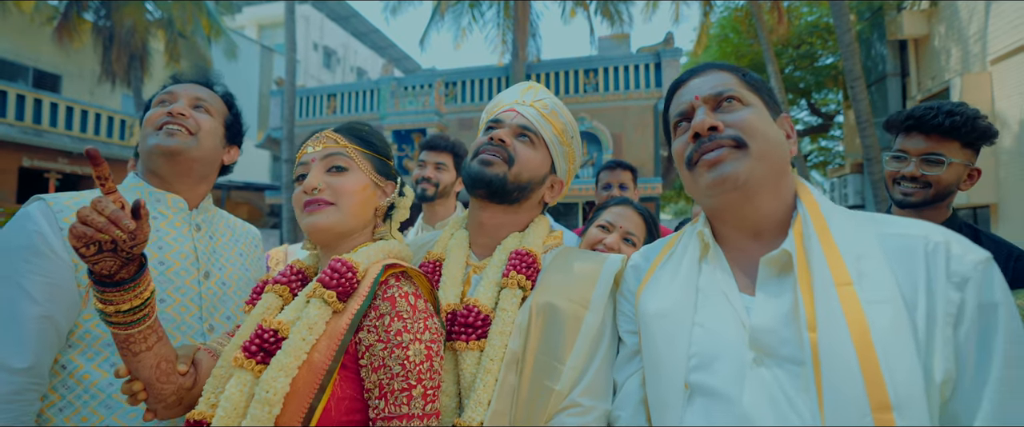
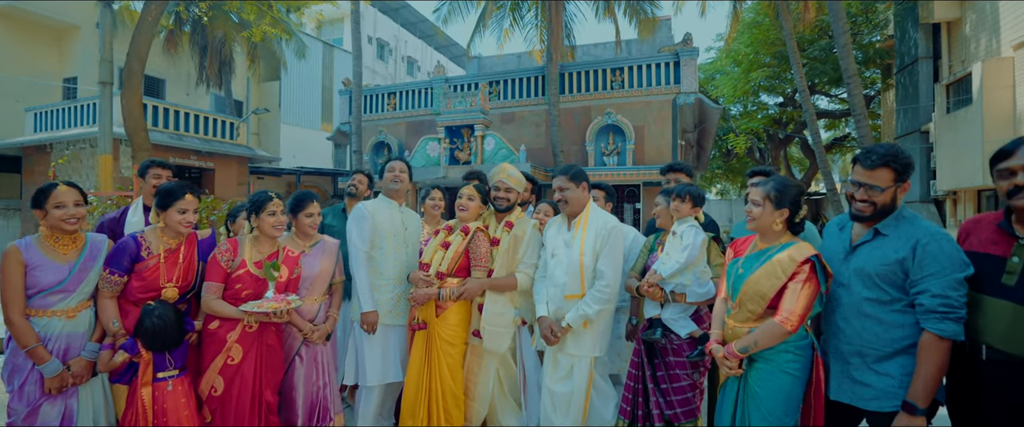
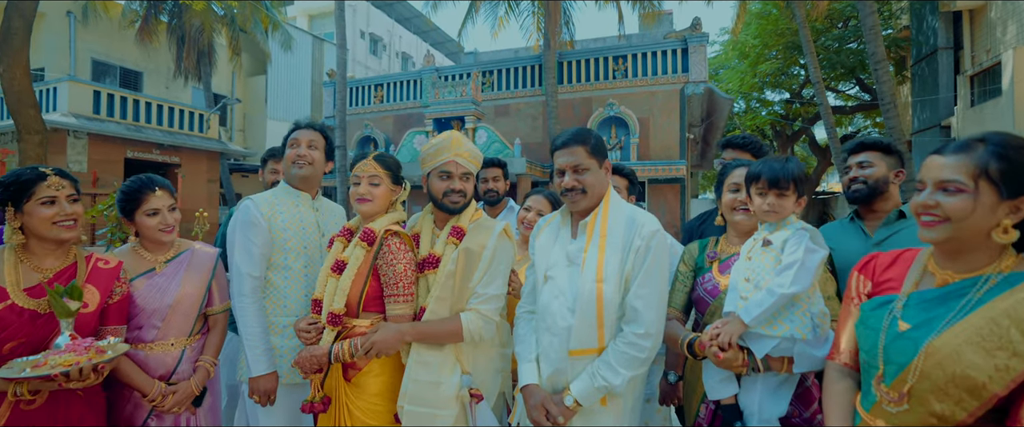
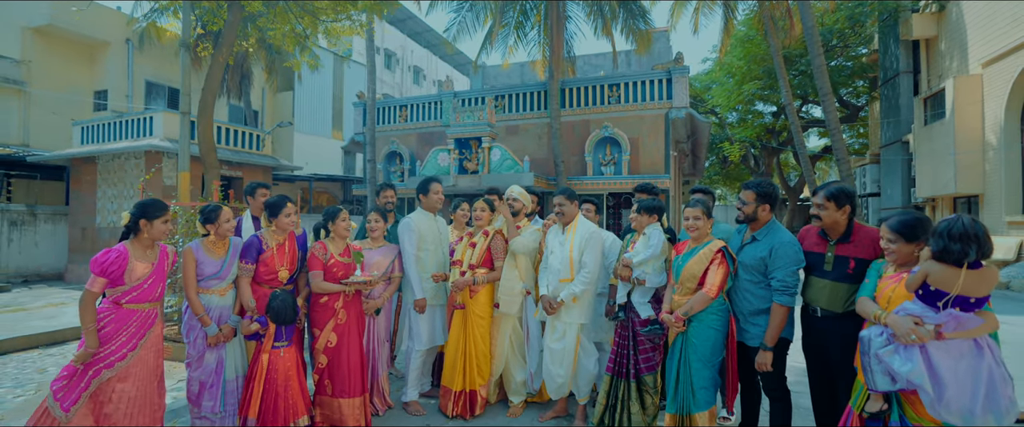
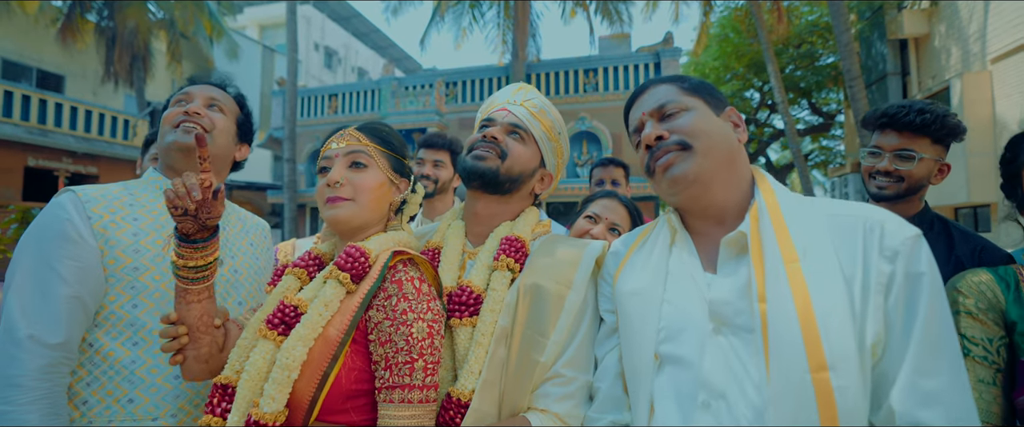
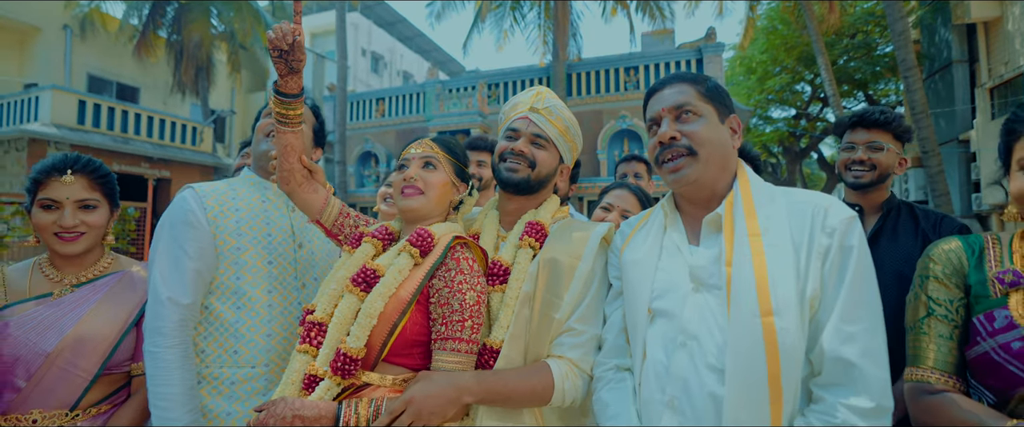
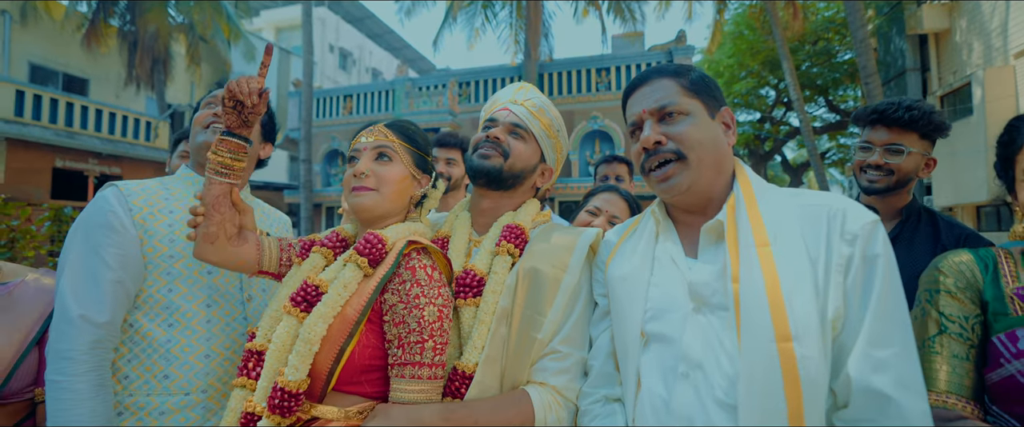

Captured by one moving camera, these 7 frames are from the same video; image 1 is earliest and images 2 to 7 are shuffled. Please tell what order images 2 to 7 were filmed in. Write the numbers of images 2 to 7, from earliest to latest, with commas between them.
5, 7, 6, 4, 2, 3
